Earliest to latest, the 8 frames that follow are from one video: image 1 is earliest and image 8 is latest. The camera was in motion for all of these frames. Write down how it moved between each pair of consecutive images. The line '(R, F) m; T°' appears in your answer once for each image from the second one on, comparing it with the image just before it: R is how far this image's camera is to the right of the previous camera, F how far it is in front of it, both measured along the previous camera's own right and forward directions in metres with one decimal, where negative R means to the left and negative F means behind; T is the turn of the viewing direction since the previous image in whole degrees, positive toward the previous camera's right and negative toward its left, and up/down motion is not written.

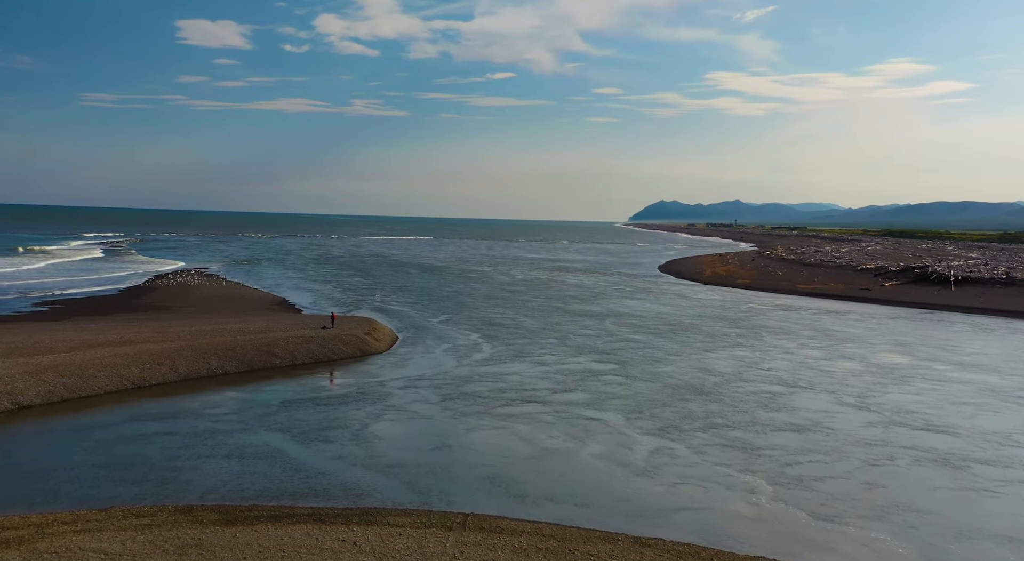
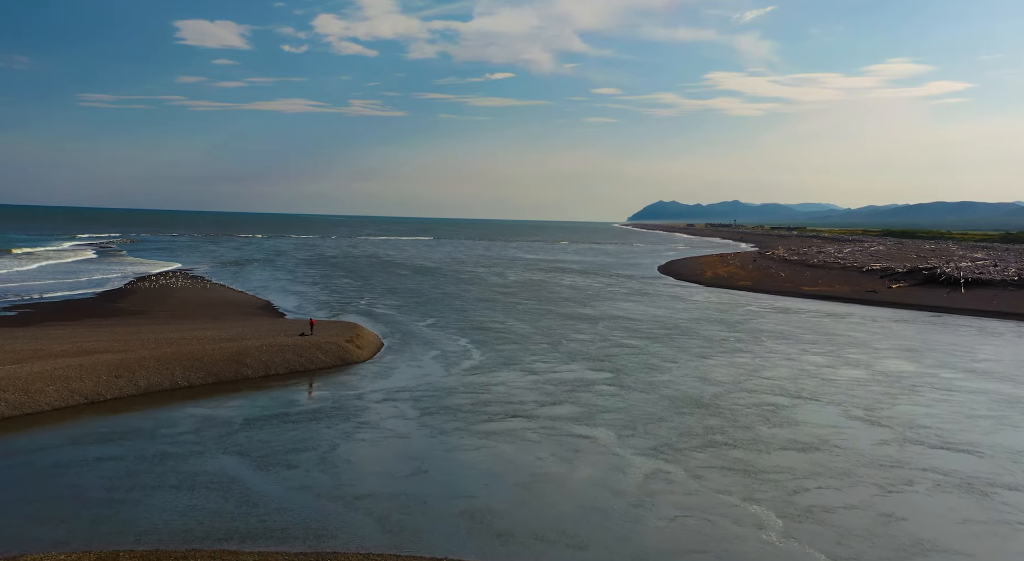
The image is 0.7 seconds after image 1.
(+0.3, +1.7) m; 0°
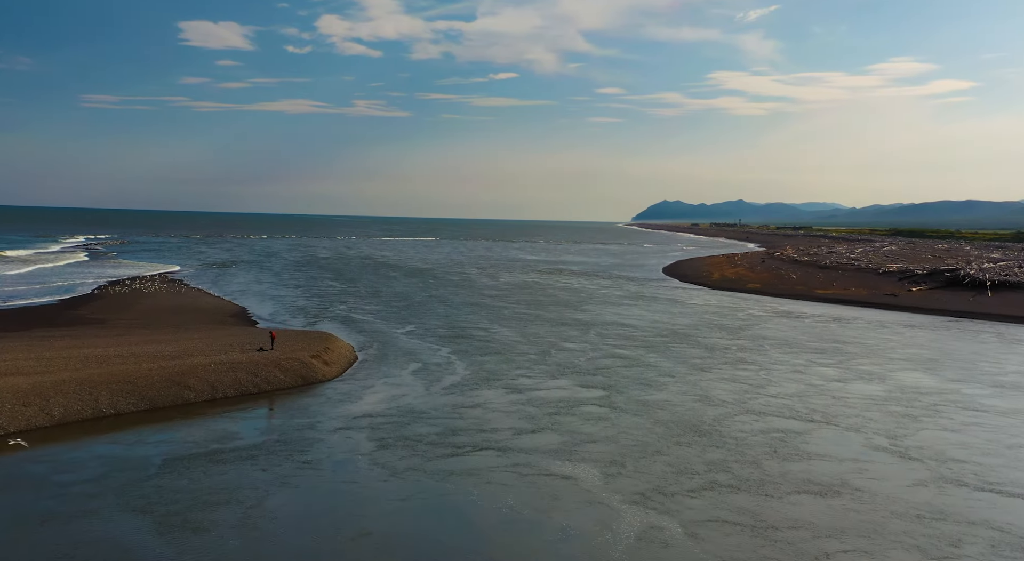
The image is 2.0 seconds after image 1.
(+0.7, +3.1) m; 0°
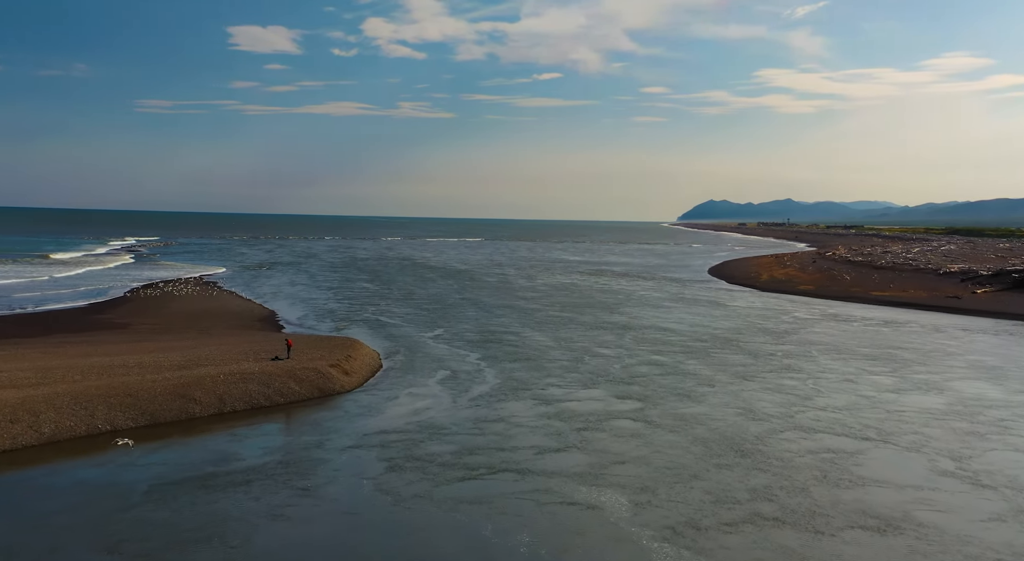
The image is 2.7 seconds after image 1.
(+0.5, +1.8) m; -3°
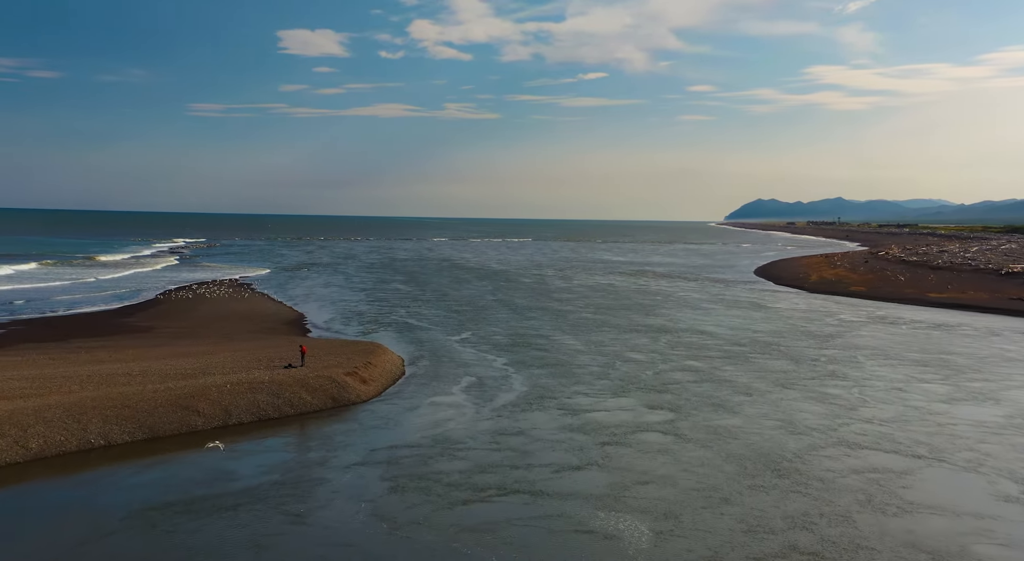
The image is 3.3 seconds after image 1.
(+0.6, +1.4) m; -3°
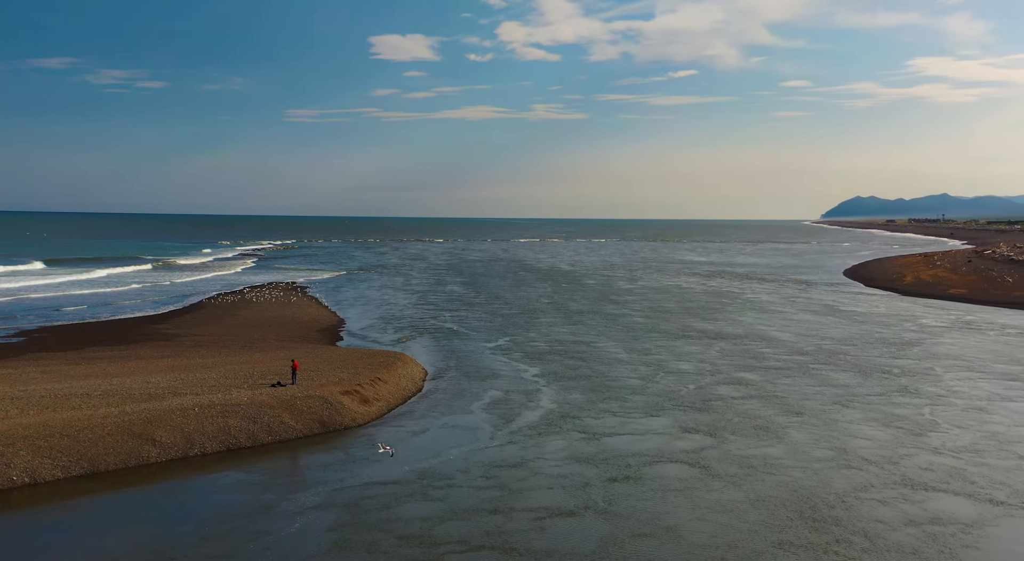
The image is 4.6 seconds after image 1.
(+1.9, +2.9) m; -5°
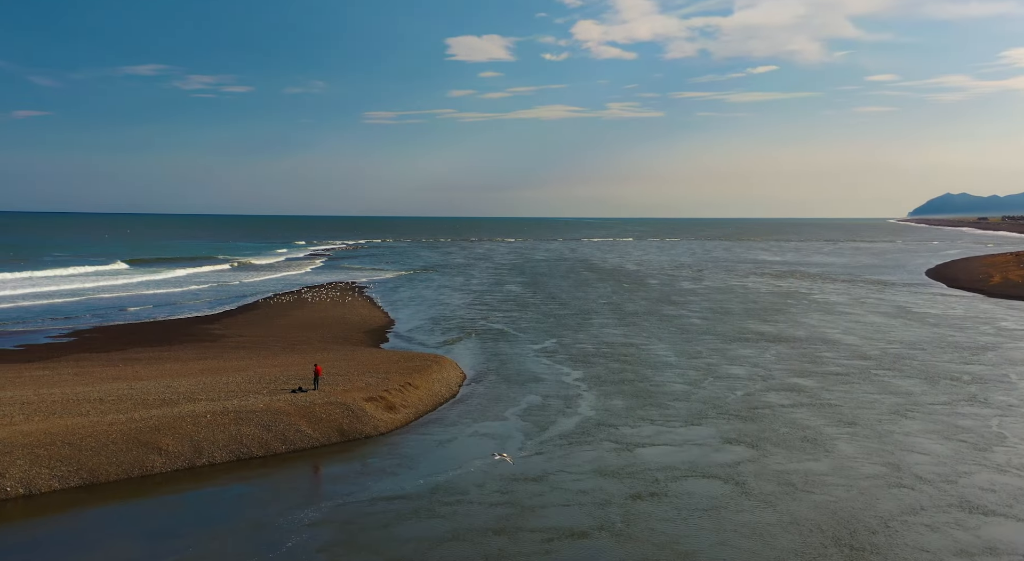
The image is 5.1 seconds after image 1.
(+1.1, +1.1) m; -5°
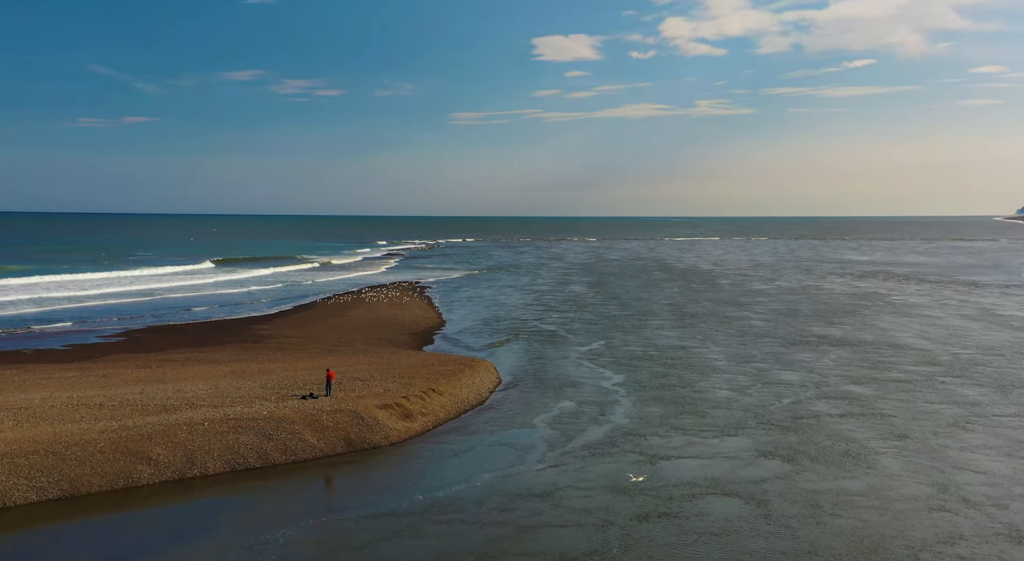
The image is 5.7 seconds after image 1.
(+1.6, +1.1) m; -5°
